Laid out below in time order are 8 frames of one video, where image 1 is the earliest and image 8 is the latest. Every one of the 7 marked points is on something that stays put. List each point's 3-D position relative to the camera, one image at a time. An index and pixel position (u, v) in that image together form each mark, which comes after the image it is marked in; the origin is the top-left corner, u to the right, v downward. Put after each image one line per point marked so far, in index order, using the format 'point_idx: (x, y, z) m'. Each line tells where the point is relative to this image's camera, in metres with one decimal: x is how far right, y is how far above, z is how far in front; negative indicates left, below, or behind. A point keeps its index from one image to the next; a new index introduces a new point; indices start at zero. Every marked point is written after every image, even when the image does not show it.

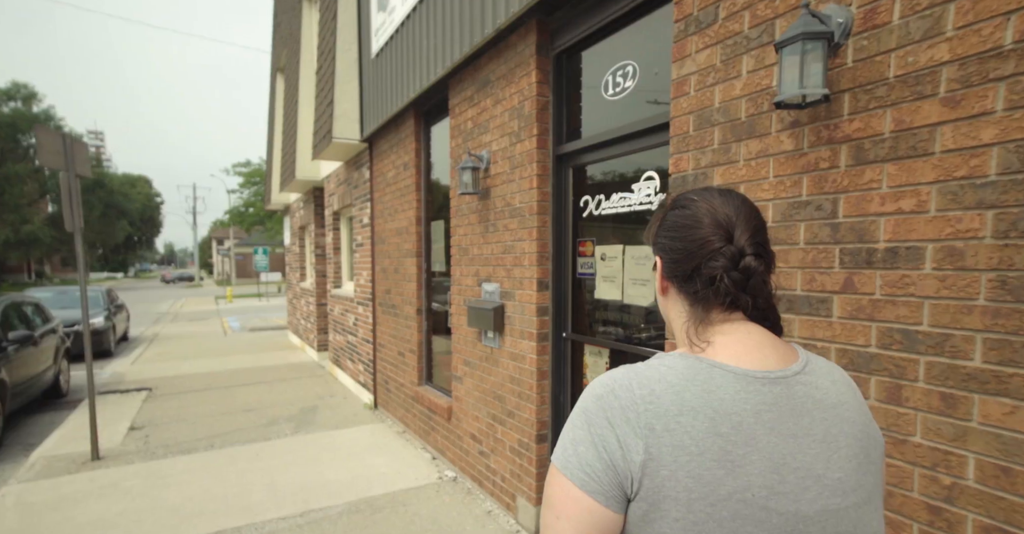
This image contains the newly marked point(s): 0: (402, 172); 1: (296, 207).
0: (-1.2, +1.1, +5.9) m
1: (-5.0, +1.4, +12.2) m
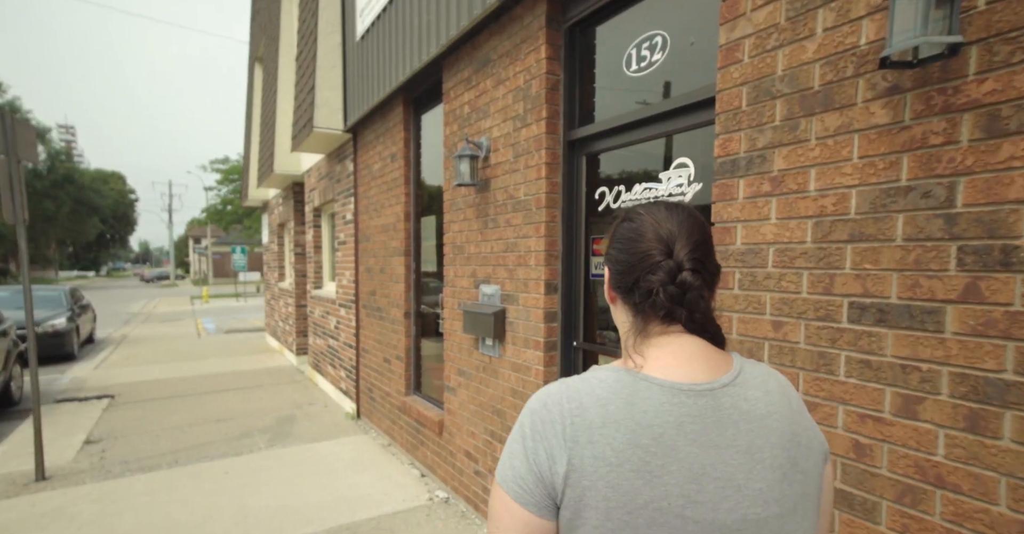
0: (-1.3, +1.1, +5.5) m
1: (-5.2, +1.4, +11.6) m
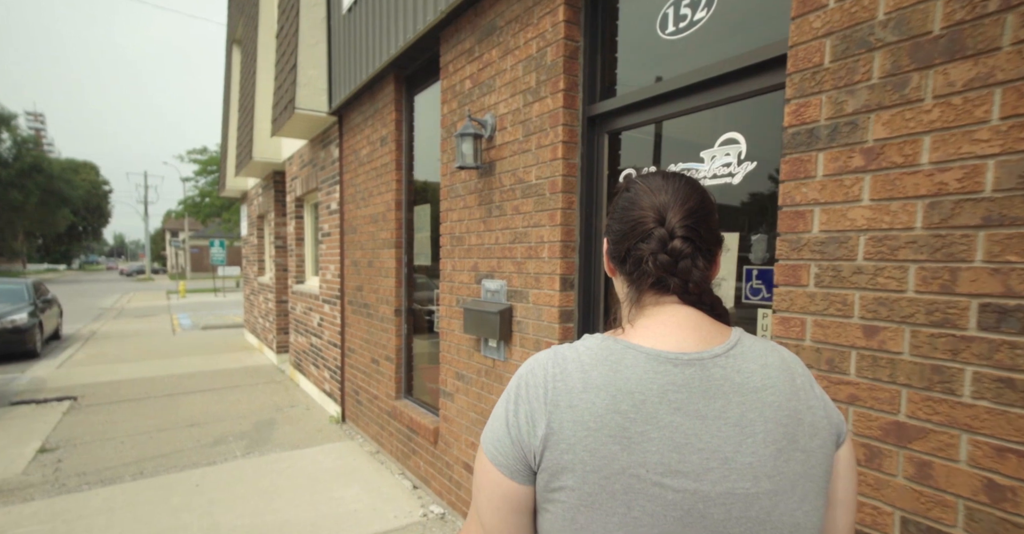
0: (-1.3, +1.1, +5.1) m
1: (-5.4, +1.5, +11.1) m
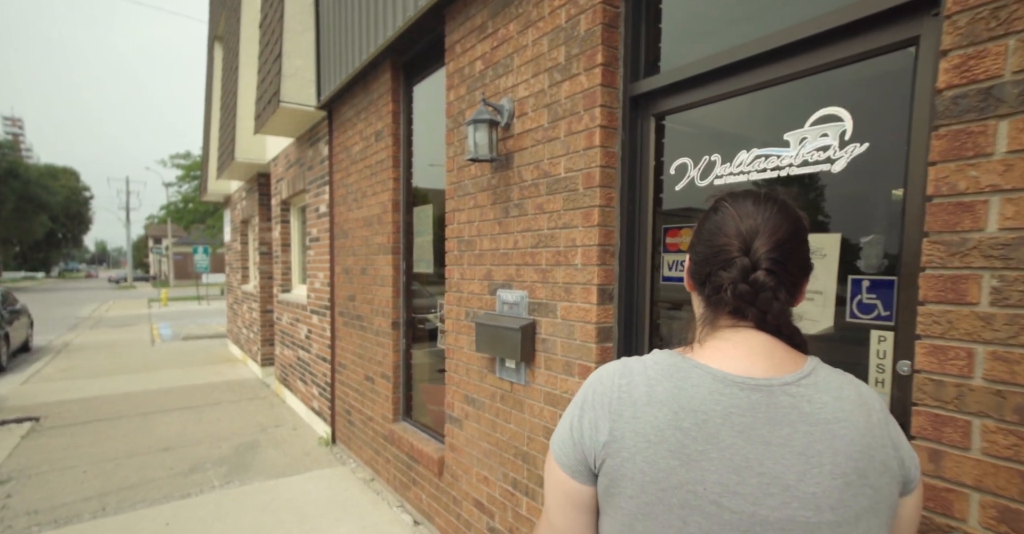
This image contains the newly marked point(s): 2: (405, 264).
0: (-1.2, +1.1, +4.6) m
1: (-5.5, +1.4, +10.5) m
2: (-0.9, 0.0, +4.4) m
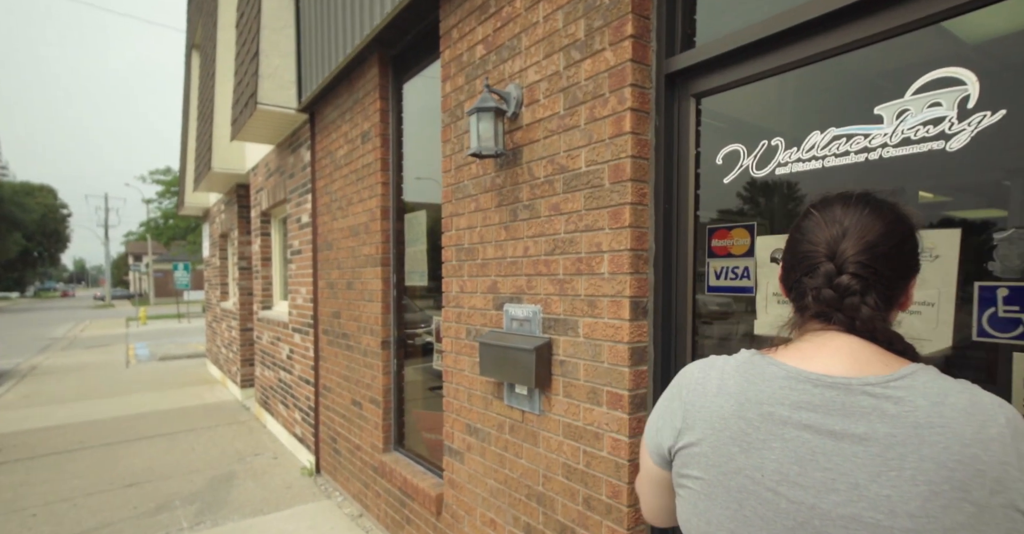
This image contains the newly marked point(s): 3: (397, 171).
0: (-1.2, +1.0, +4.2) m
1: (-5.6, +1.1, +10.0) m
2: (-0.9, -0.1, +4.0) m
3: (-0.9, +0.7, +4.0) m
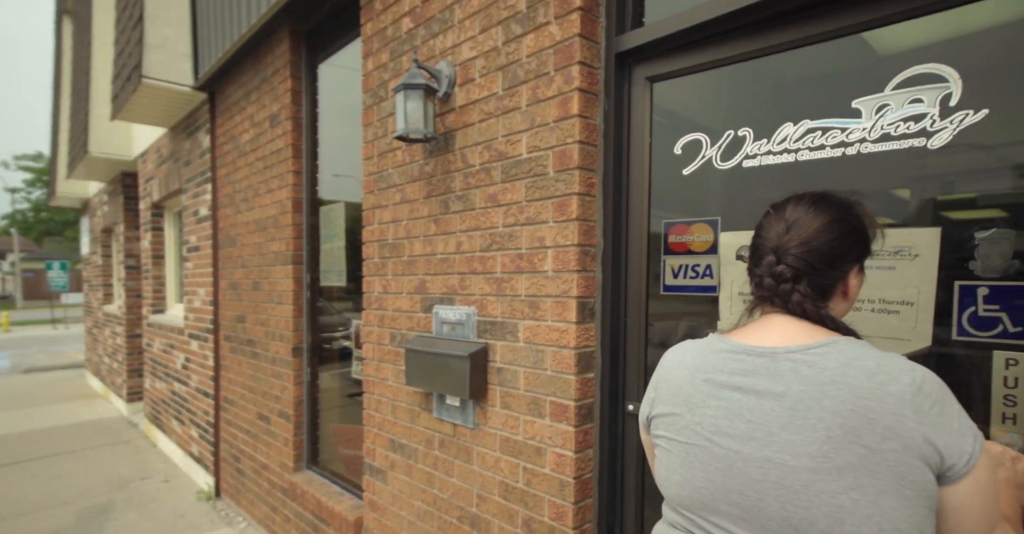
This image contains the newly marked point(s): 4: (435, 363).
0: (-1.7, +1.0, +3.8) m
1: (-6.9, +1.1, +8.9) m
2: (-1.4, -0.1, +3.6) m
3: (-1.4, +0.7, +3.6) m
4: (-0.3, -0.4, +2.3) m
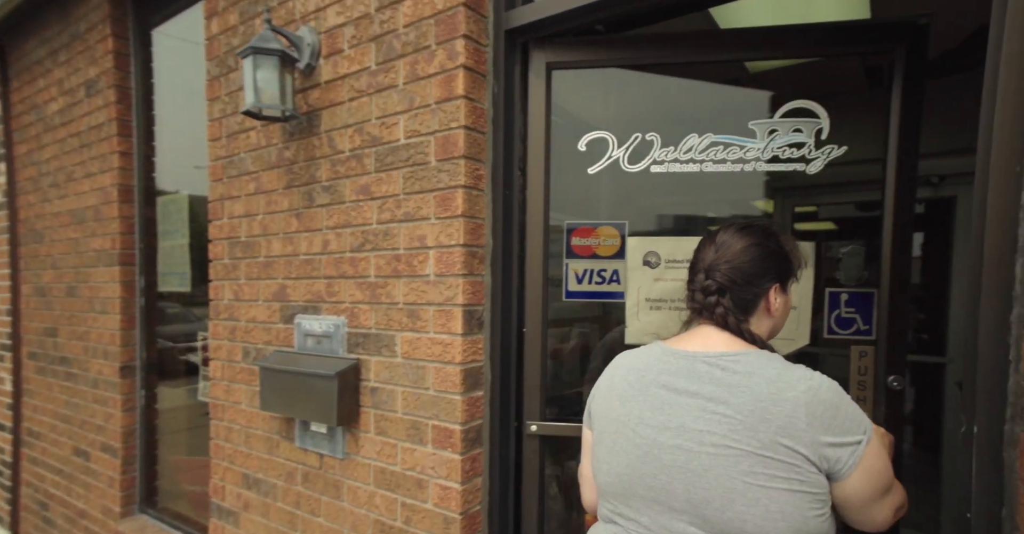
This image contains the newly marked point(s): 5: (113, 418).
0: (-2.5, +1.0, +3.1) m
1: (-8.6, +1.1, +7.0) m
2: (-2.1, -0.1, +3.0) m
3: (-2.1, +0.7, +3.0) m
4: (-0.8, -0.4, +1.9) m
5: (-2.2, -0.8, +2.9) m
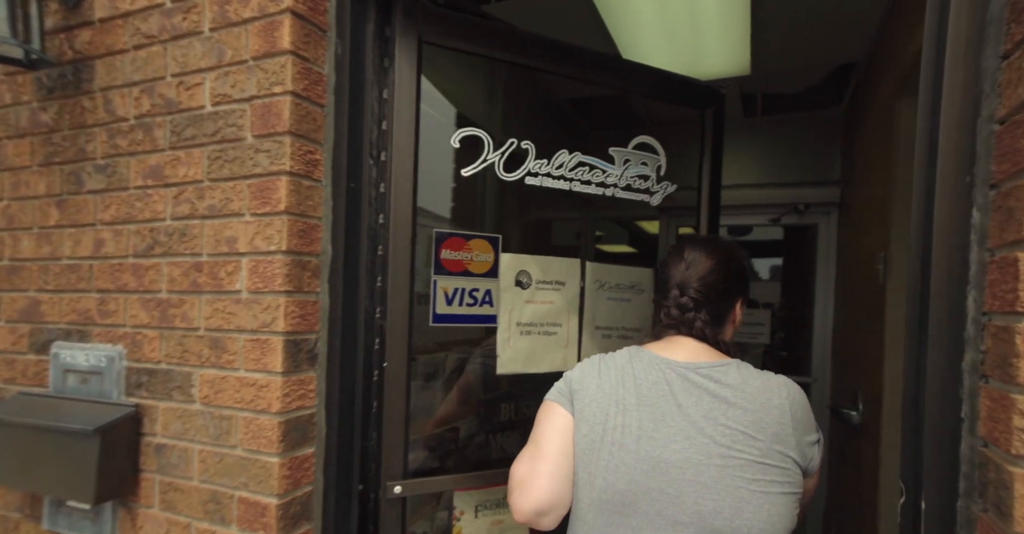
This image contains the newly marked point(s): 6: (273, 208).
0: (-3.1, +1.0, +2.1) m
1: (-10.0, +1.2, +4.4) m
2: (-2.7, -0.1, +2.1) m
3: (-2.7, +0.7, +2.1) m
4: (-1.2, -0.5, +1.3) m
5: (-2.9, -0.9, +2.0) m
6: (-0.5, +0.1, +1.2) m
